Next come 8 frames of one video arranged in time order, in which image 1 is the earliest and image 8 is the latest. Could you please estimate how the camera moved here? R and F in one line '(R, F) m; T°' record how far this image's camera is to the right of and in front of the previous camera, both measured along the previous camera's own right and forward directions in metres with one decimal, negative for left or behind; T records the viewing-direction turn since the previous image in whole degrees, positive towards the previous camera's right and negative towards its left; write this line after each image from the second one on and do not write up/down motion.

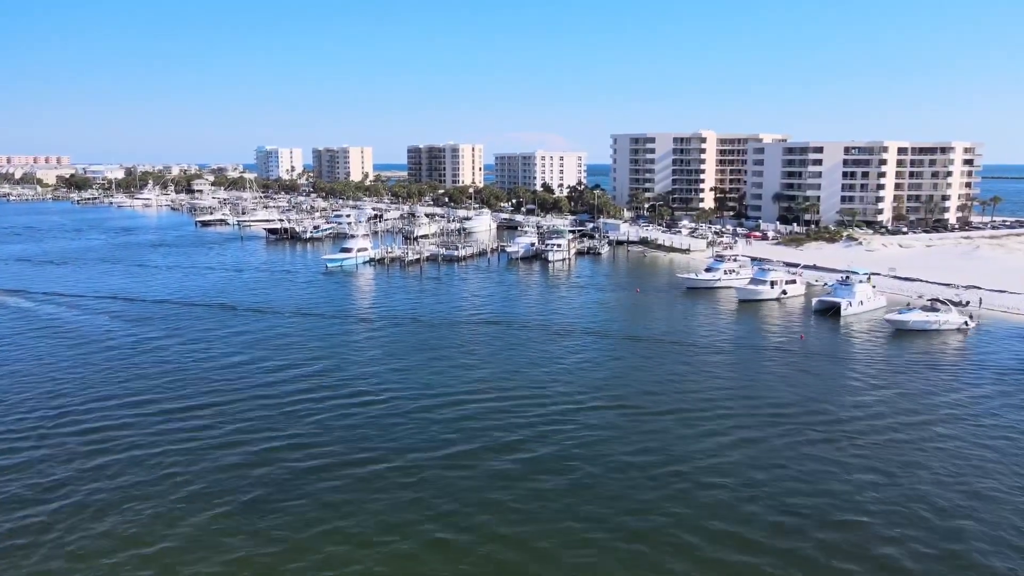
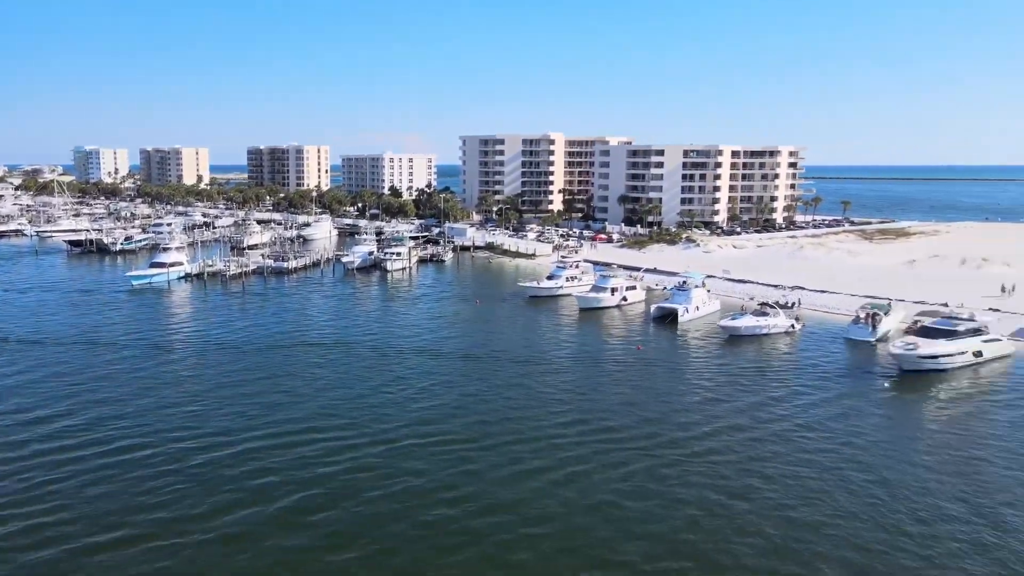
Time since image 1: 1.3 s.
(+1.5, +2.1) m; +11°
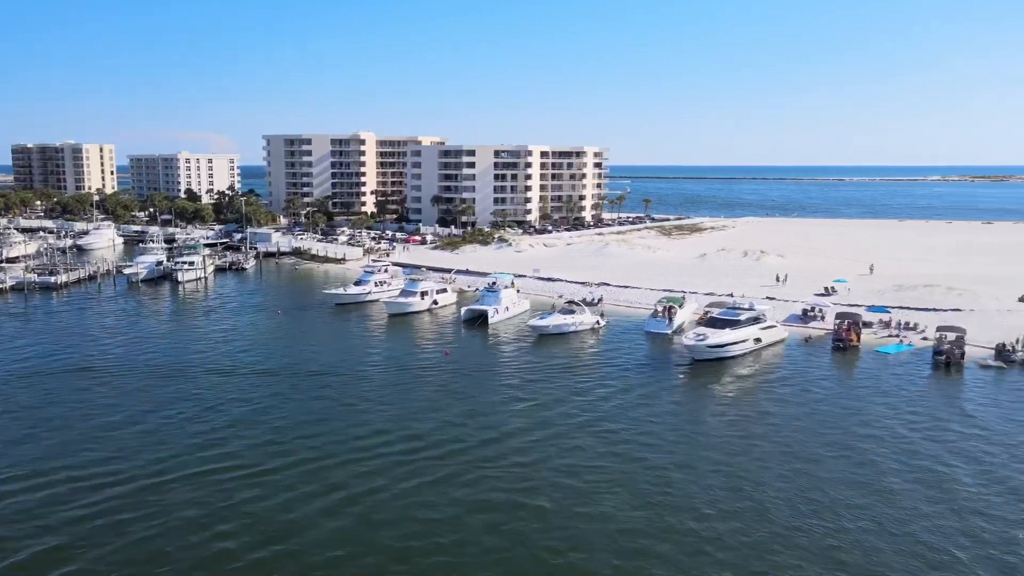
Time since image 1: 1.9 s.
(-14.7, -3.0) m; +5°
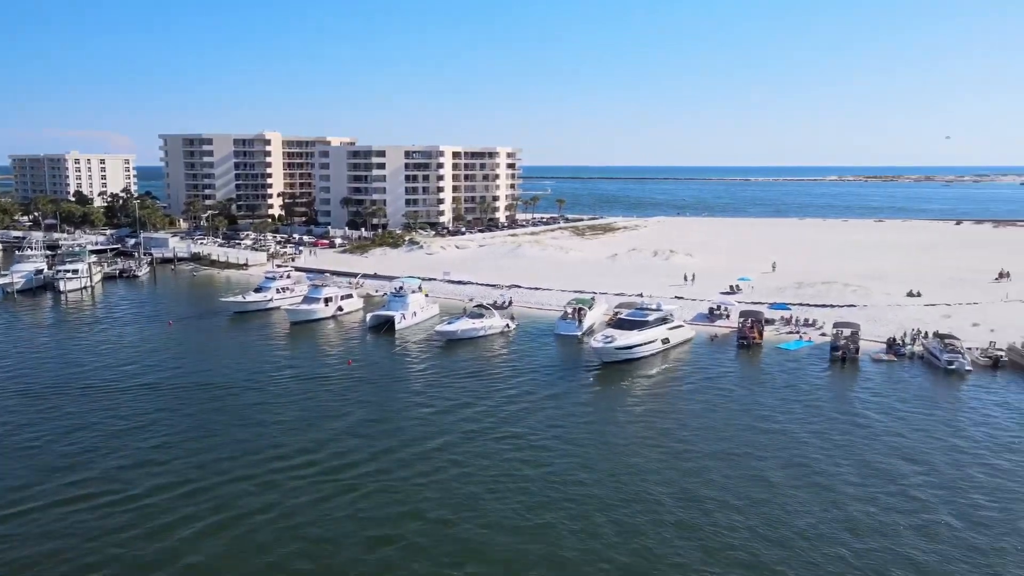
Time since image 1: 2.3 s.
(+0.9, +1.2) m; +6°
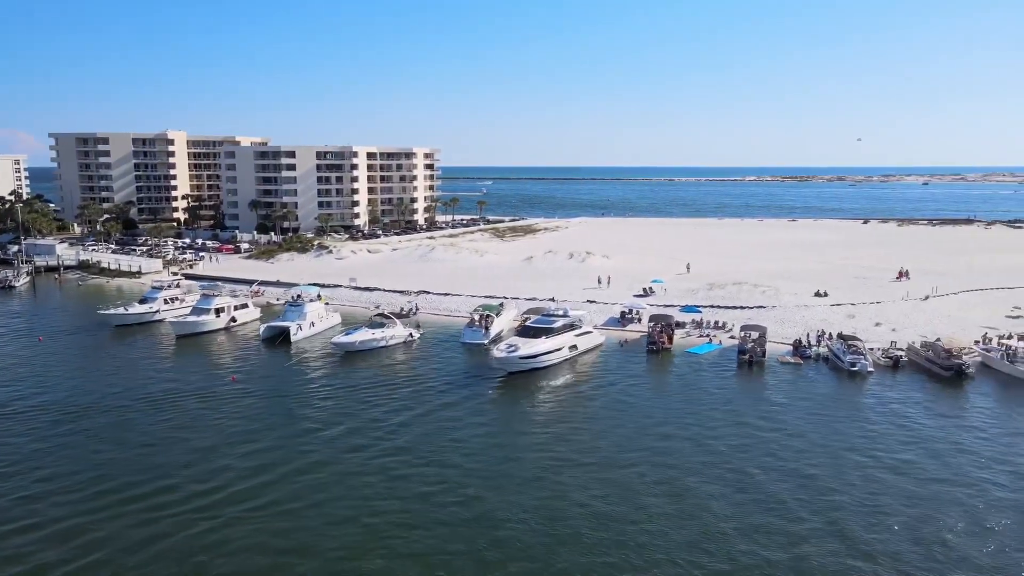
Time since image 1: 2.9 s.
(+1.9, +2.2) m; +5°
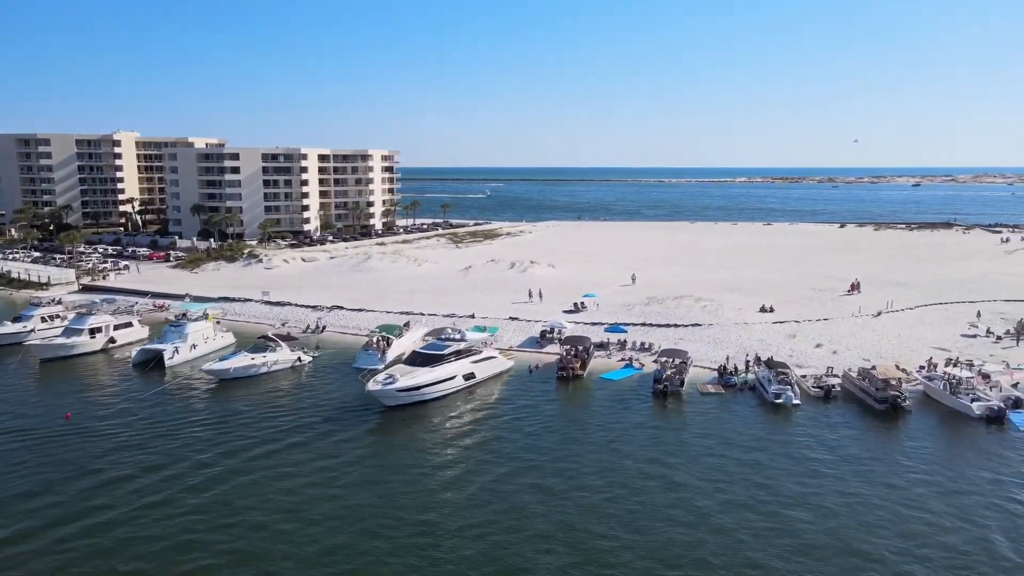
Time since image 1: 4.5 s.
(+6.2, +5.1) m; 0°
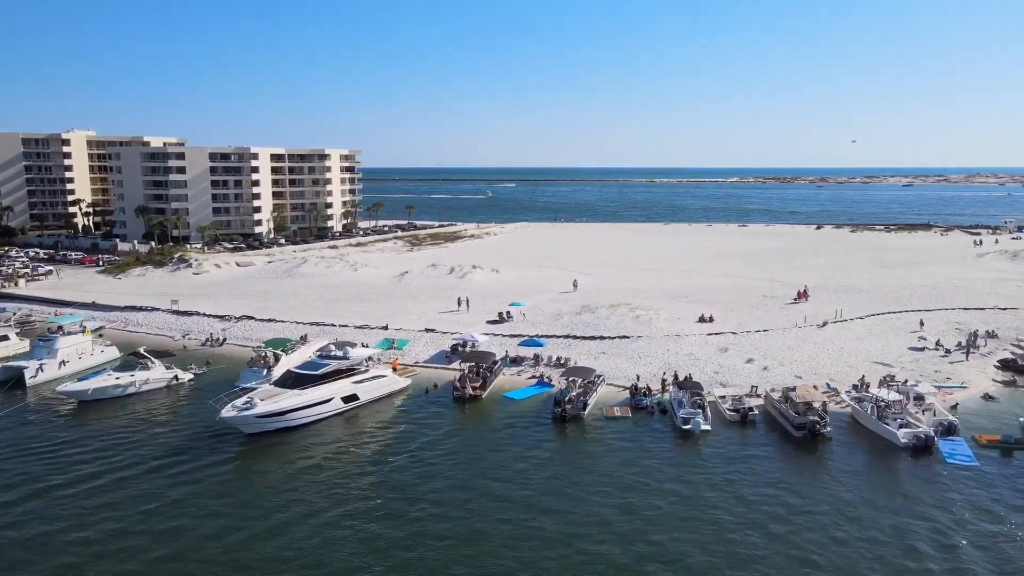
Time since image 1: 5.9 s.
(+5.8, +4.2) m; 0°
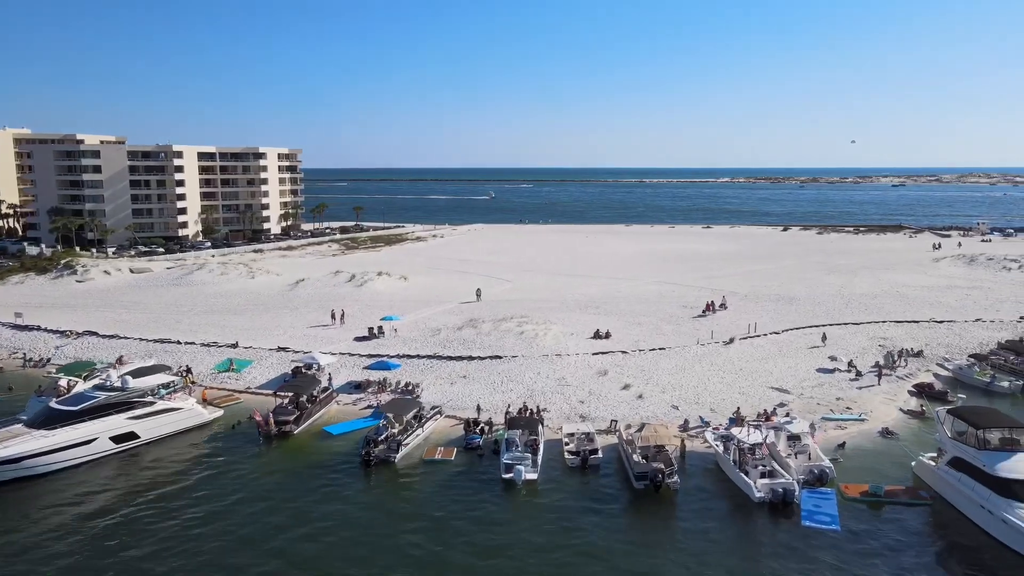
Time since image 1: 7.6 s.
(+8.5, +6.0) m; 0°
